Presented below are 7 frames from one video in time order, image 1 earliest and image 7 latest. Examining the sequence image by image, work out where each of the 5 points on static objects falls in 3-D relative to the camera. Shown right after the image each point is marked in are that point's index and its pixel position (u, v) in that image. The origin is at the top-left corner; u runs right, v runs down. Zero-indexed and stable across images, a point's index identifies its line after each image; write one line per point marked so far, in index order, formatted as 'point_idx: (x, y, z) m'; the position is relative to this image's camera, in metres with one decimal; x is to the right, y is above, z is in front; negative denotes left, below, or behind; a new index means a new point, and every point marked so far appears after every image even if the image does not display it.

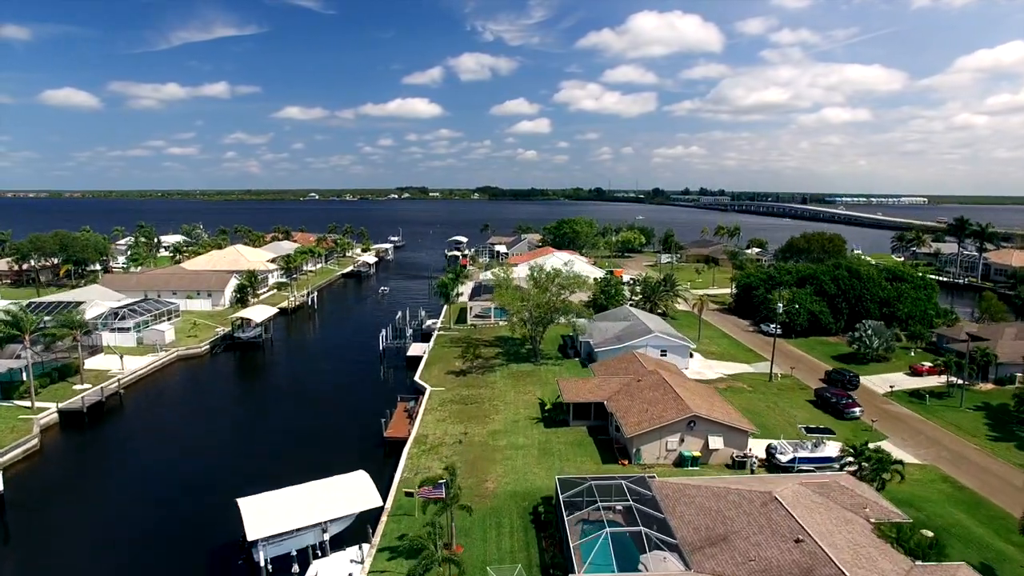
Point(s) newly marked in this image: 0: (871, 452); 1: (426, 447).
0: (+6.6, -3.0, +12.2) m
1: (-2.1, -3.9, +16.3) m
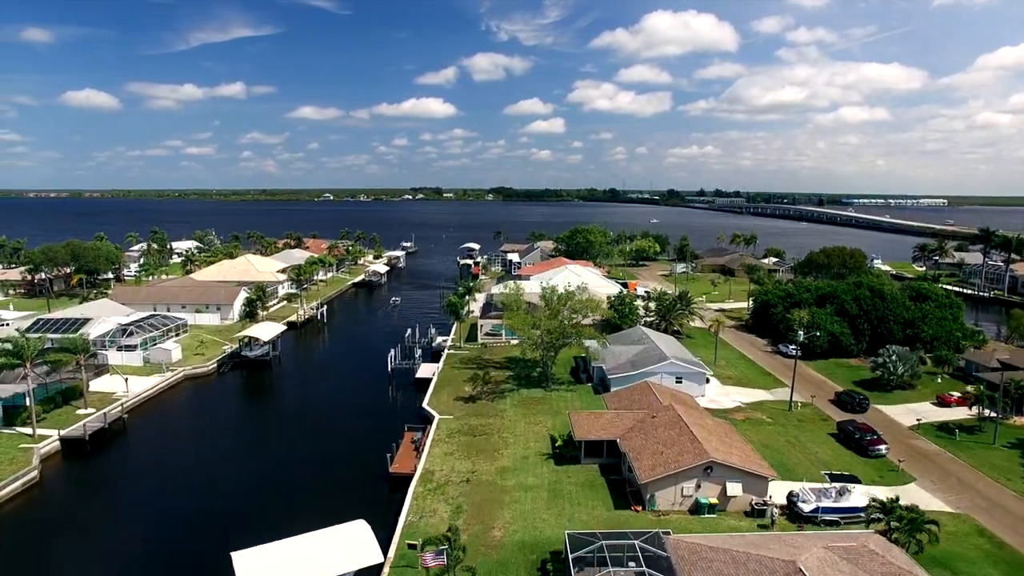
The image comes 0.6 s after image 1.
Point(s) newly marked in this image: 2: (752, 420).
0: (+6.7, -3.8, +11.4) m
1: (-1.9, -4.7, +15.8) m
2: (+7.0, -3.8, +19.4) m
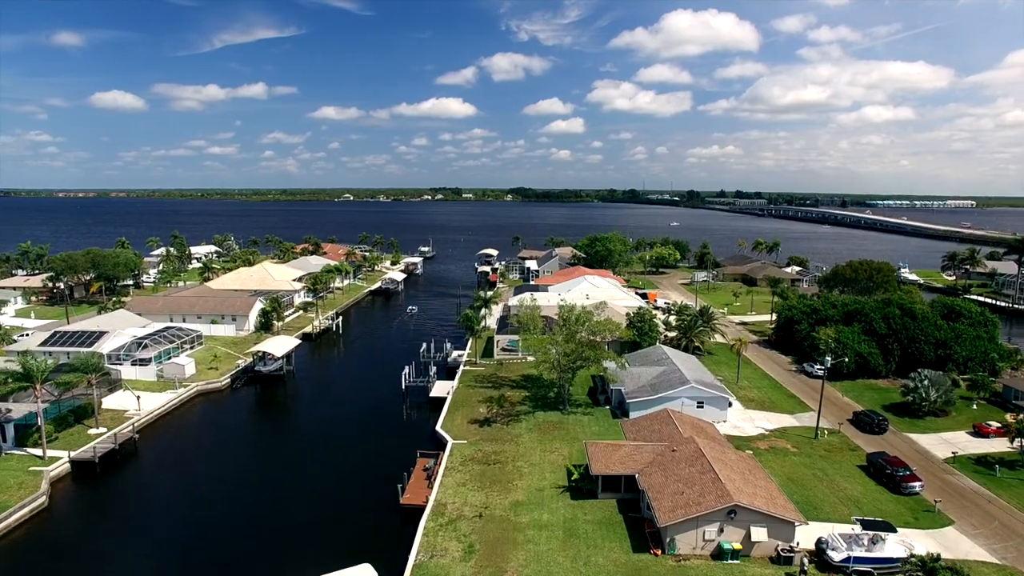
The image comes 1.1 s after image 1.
0: (+6.9, -4.5, +10.7) m
1: (-1.6, -5.3, +15.2) m
2: (+7.4, -4.5, +18.6) m
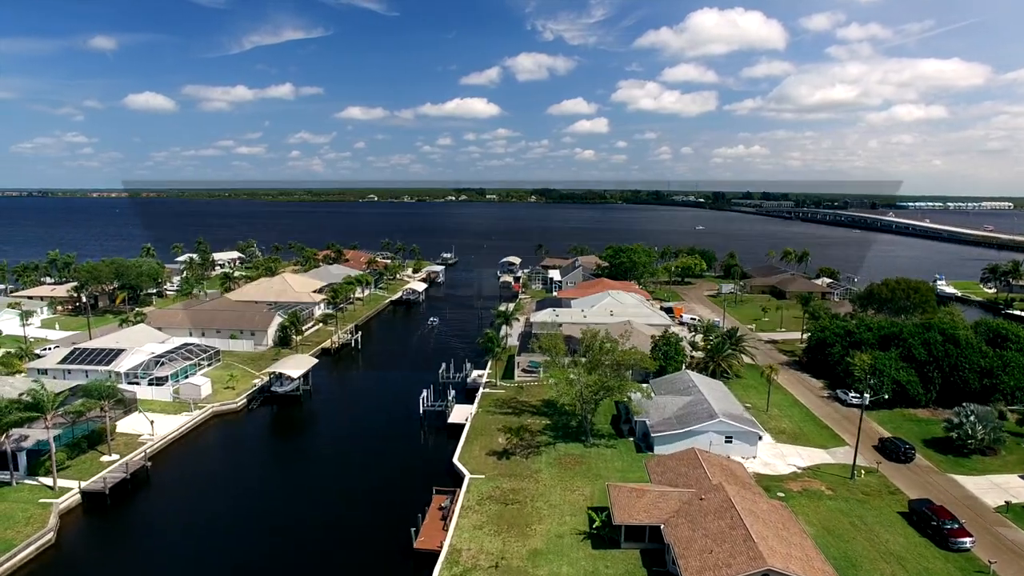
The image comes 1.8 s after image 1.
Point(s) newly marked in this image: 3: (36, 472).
0: (+7.1, -5.3, +9.7) m
1: (-1.2, -6.1, +14.5) m
2: (+7.9, -5.4, +17.6) m
3: (-14.0, -5.4, +19.6) m
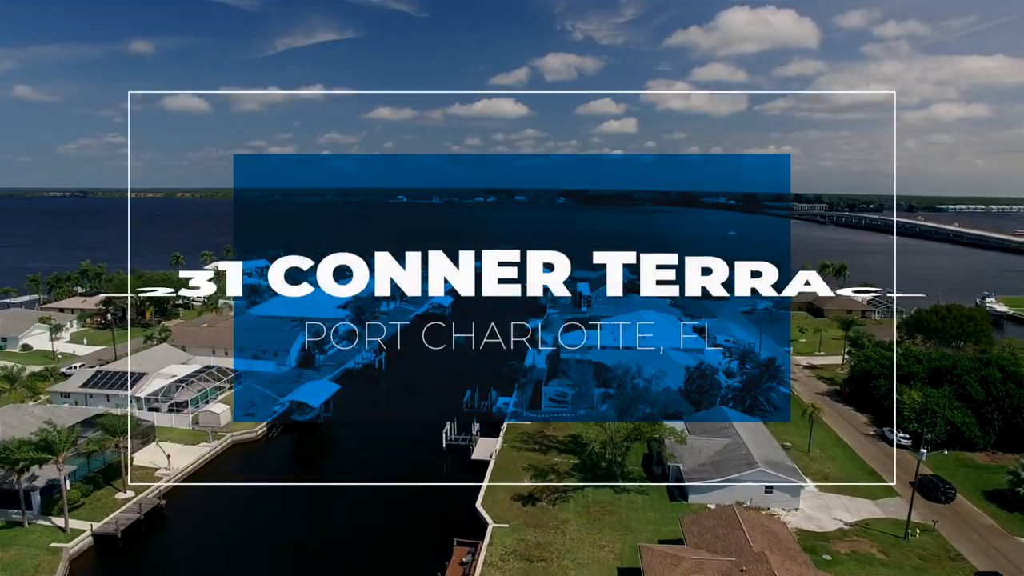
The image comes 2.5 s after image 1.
0: (+7.4, -6.4, +8.4) m
1: (-0.7, -7.2, +13.5) m
2: (+8.5, -6.5, +16.2) m
3: (-13.3, -6.4, +19.2) m
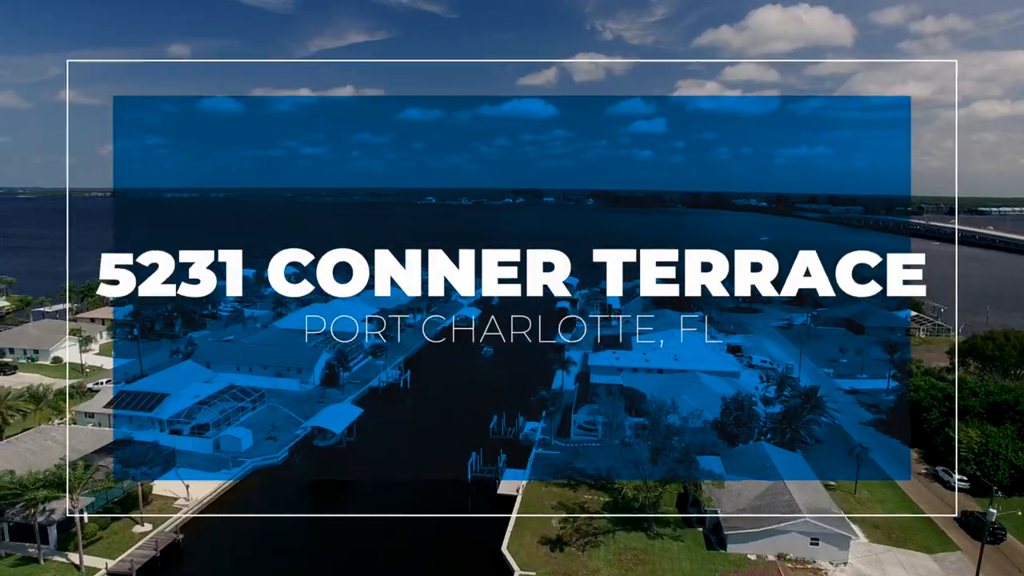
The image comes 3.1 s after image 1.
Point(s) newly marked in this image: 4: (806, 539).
0: (+7.7, -7.4, +7.1) m
1: (-0.2, -8.1, +12.6) m
2: (+9.1, -7.4, +14.9) m
3: (-12.5, -7.2, +18.7) m
4: (+7.7, -6.6, +17.5) m
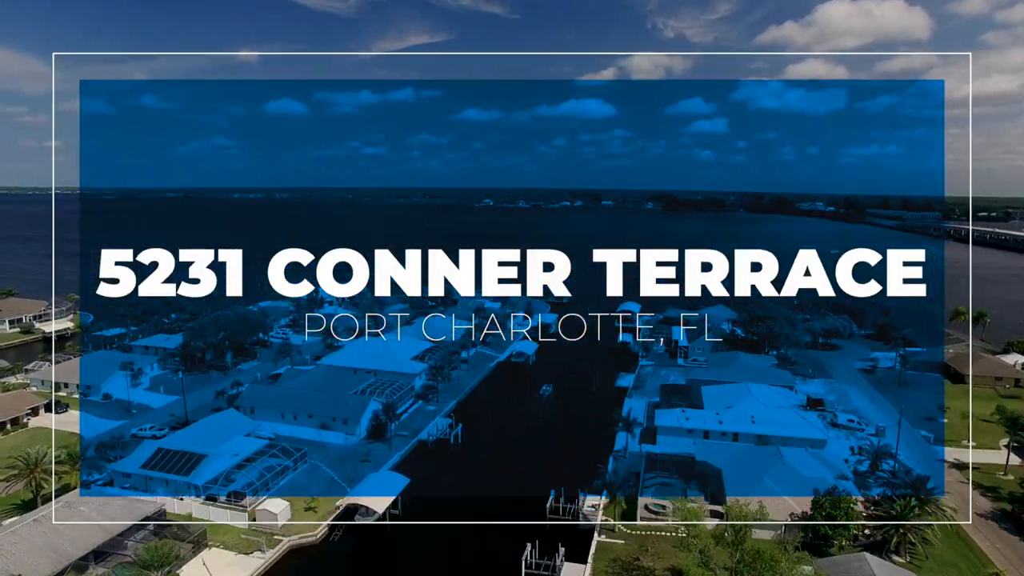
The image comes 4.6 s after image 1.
0: (+8.1, -9.8, +3.8) m
1: (+0.7, -10.4, +10.0) m
2: (+10.2, -9.8, +11.5) m
3: (-11.1, -9.4, +17.1) m
4: (+9.0, -9.0, +14.2) m
